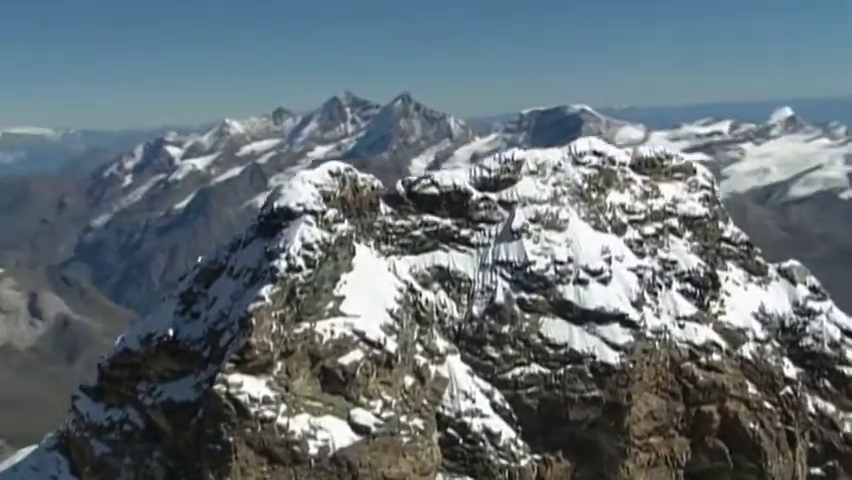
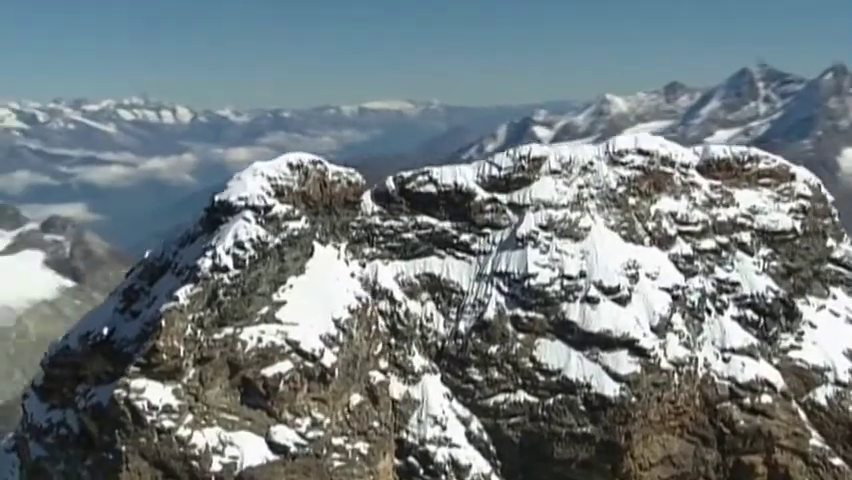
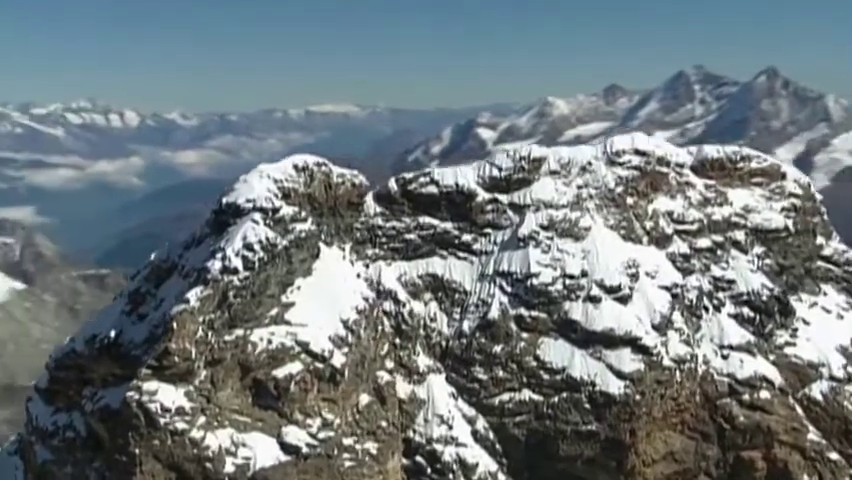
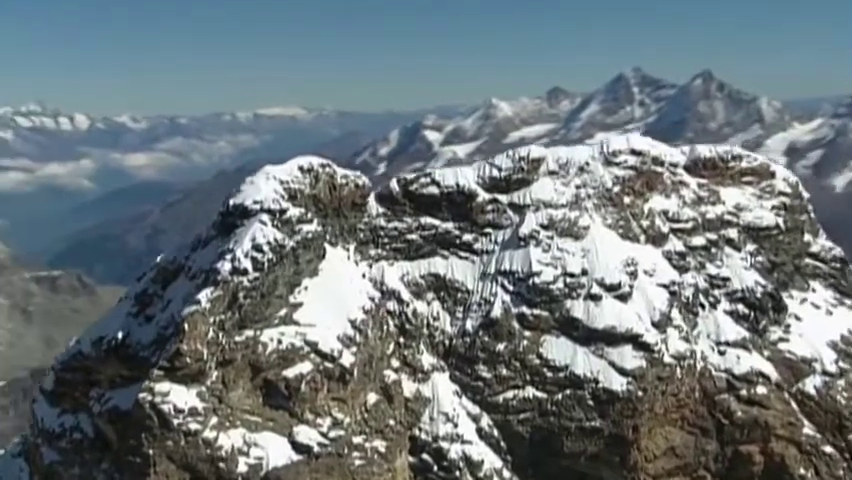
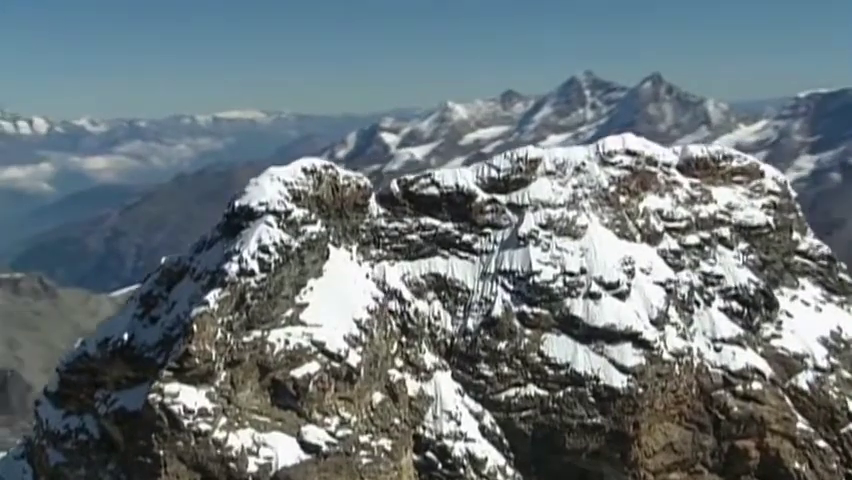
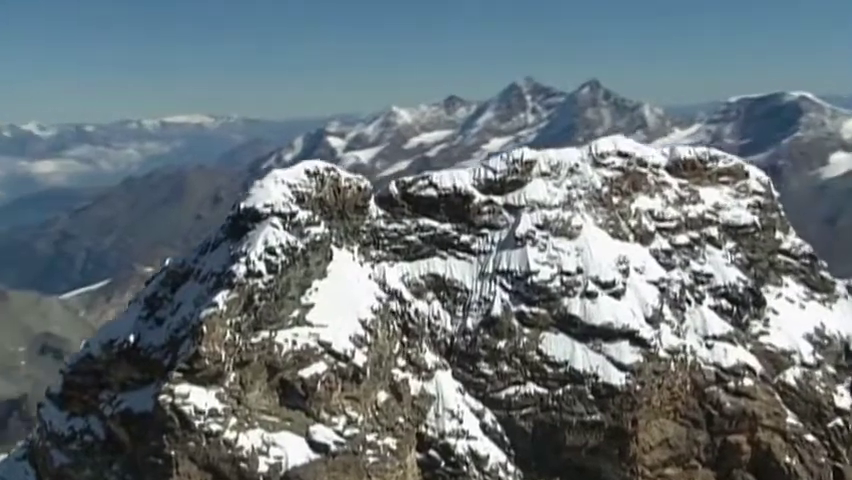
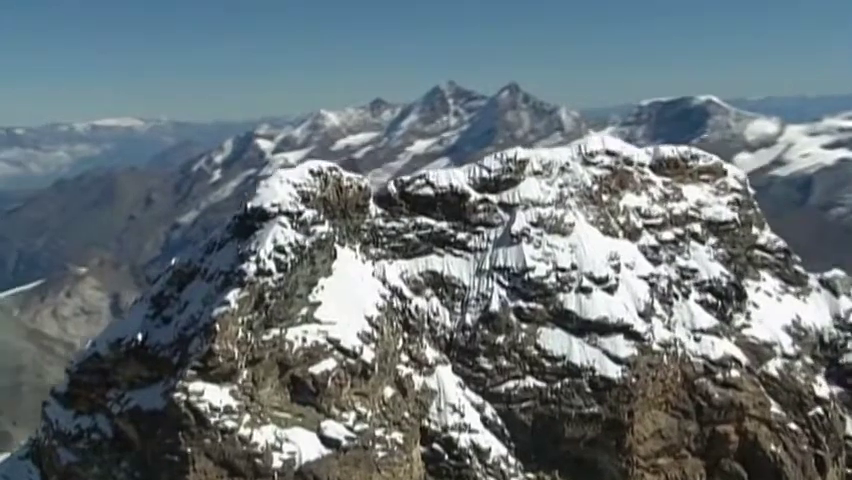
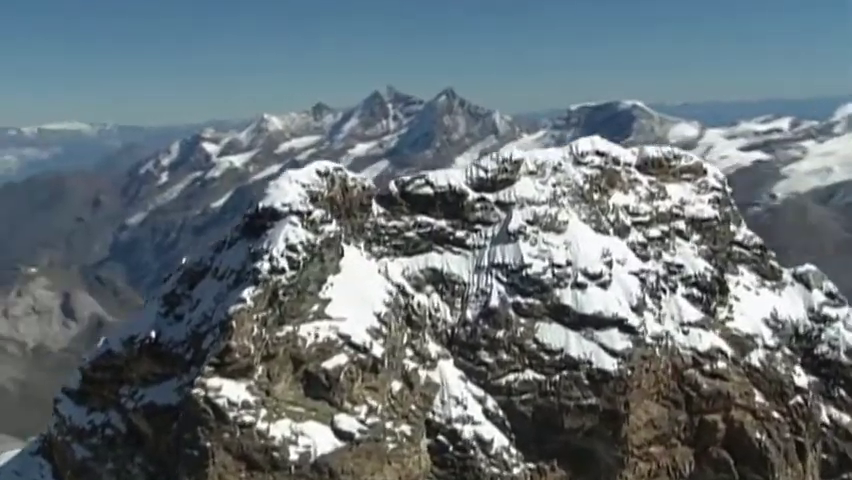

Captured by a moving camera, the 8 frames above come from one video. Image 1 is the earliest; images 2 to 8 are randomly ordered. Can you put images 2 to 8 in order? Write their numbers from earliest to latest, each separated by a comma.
8, 7, 6, 5, 4, 3, 2
